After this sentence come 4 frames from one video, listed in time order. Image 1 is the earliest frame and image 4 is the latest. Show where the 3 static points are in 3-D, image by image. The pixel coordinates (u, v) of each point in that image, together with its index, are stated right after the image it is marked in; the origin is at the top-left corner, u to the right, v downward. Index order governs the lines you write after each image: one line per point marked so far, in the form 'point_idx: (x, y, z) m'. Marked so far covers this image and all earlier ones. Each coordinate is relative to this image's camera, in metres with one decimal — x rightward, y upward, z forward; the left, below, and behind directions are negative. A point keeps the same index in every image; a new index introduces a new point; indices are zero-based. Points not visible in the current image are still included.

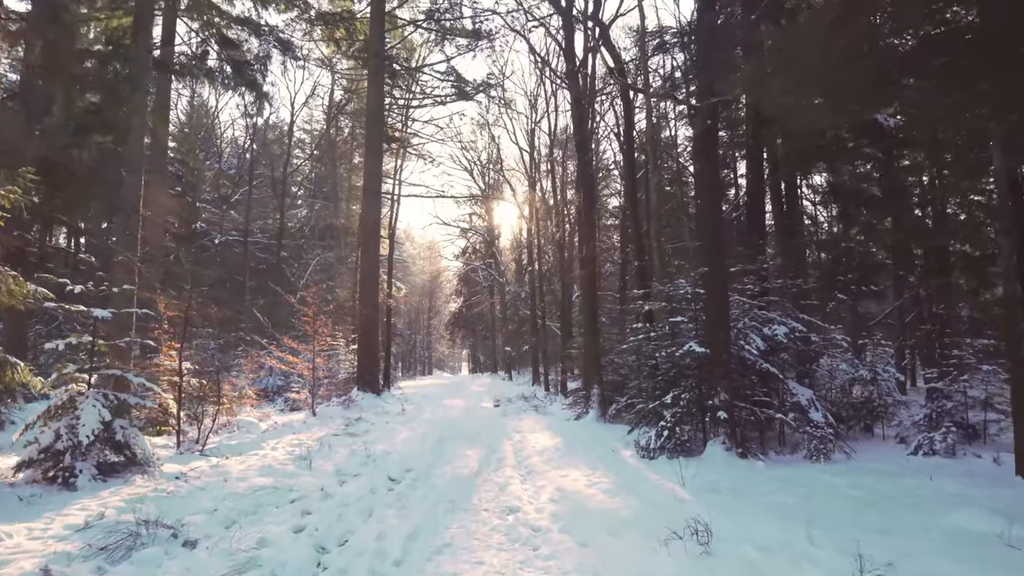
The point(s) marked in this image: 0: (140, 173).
0: (-6.1, +1.9, +9.3) m
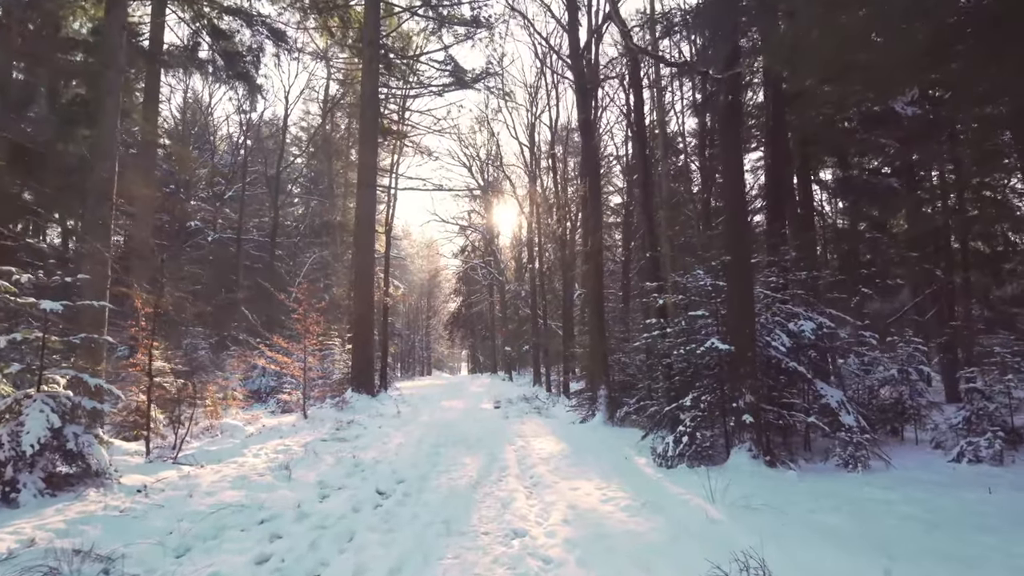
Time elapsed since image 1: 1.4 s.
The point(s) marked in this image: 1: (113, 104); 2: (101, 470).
0: (-6.1, +2.0, +8.7) m
1: (-6.1, +2.8, +8.7) m
2: (-3.6, -1.6, +5.1) m
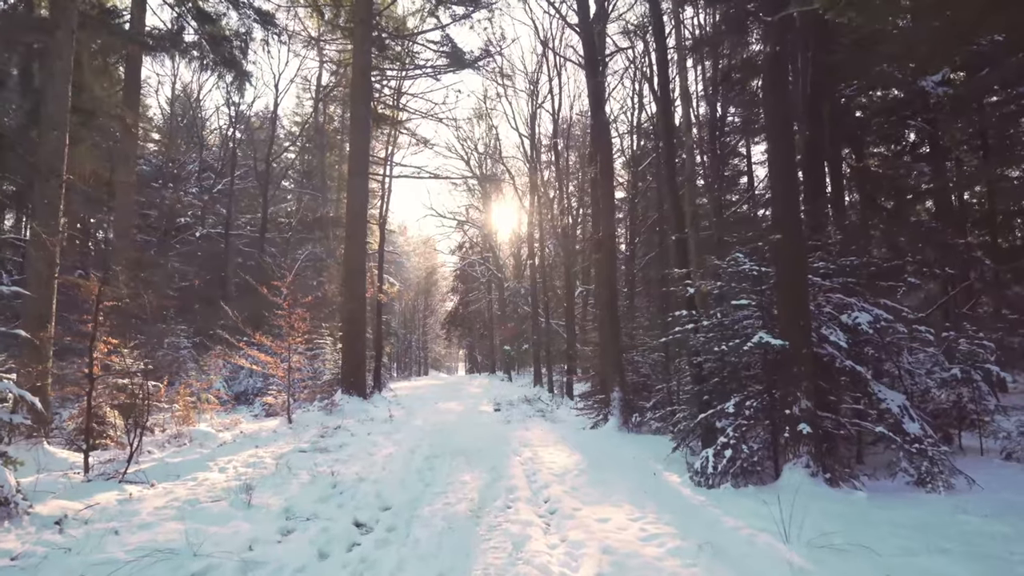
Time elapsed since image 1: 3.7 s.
0: (-6.0, +2.1, +7.6) m
1: (-6.0, +2.9, +7.6) m
2: (-3.6, -1.5, +4.0) m
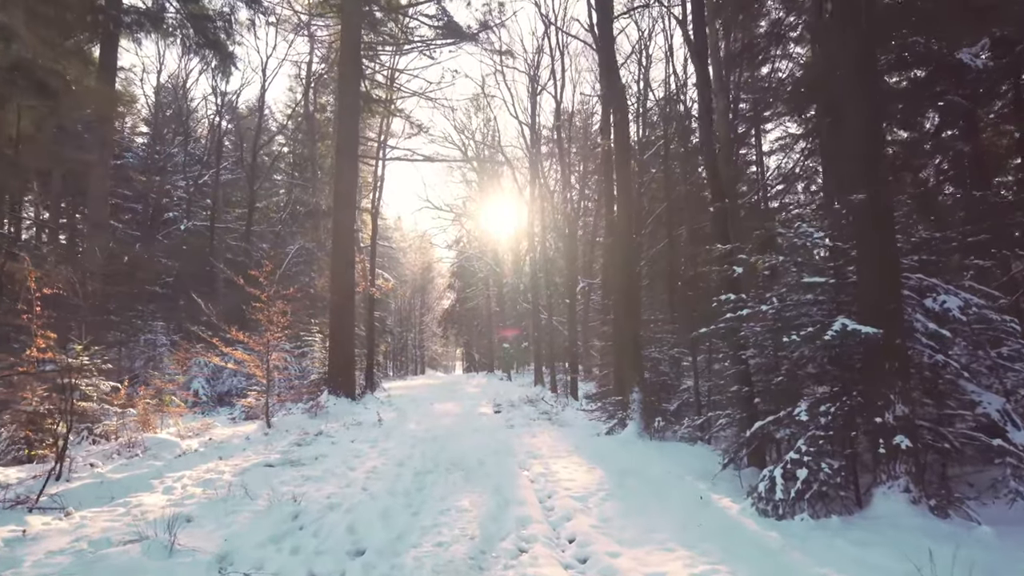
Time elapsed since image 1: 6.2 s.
0: (-5.9, +2.3, +6.5) m
1: (-6.0, +3.1, +6.4) m
2: (-3.5, -1.3, +2.9) m
